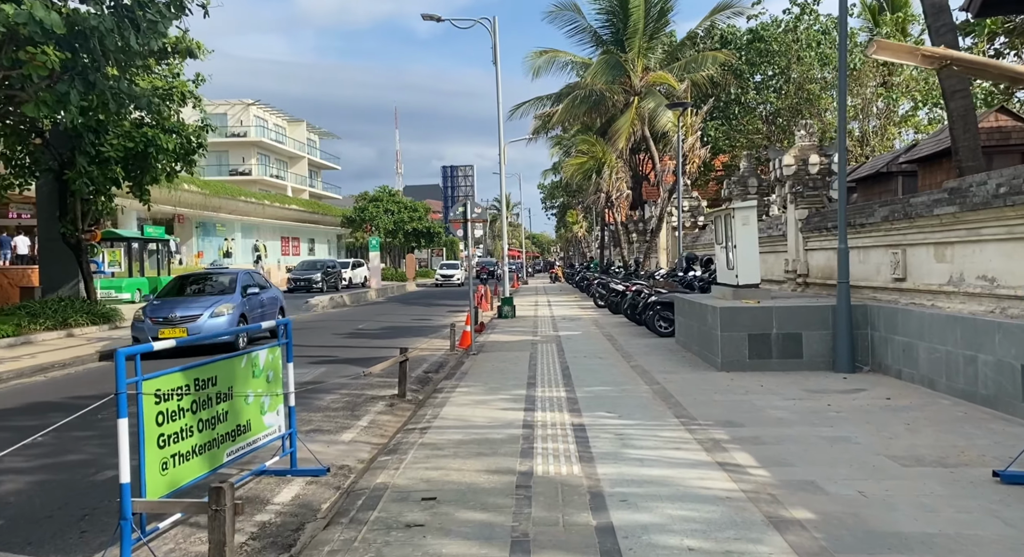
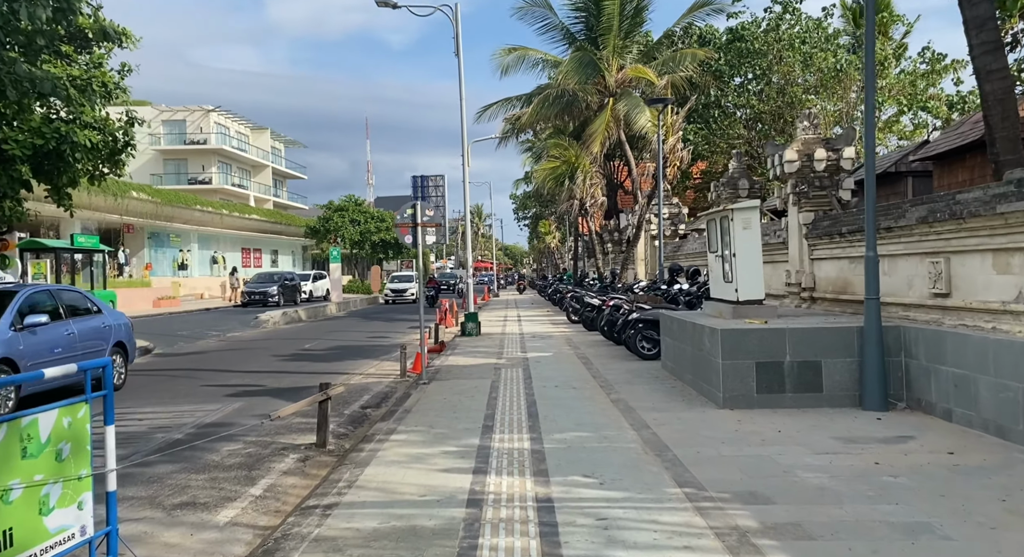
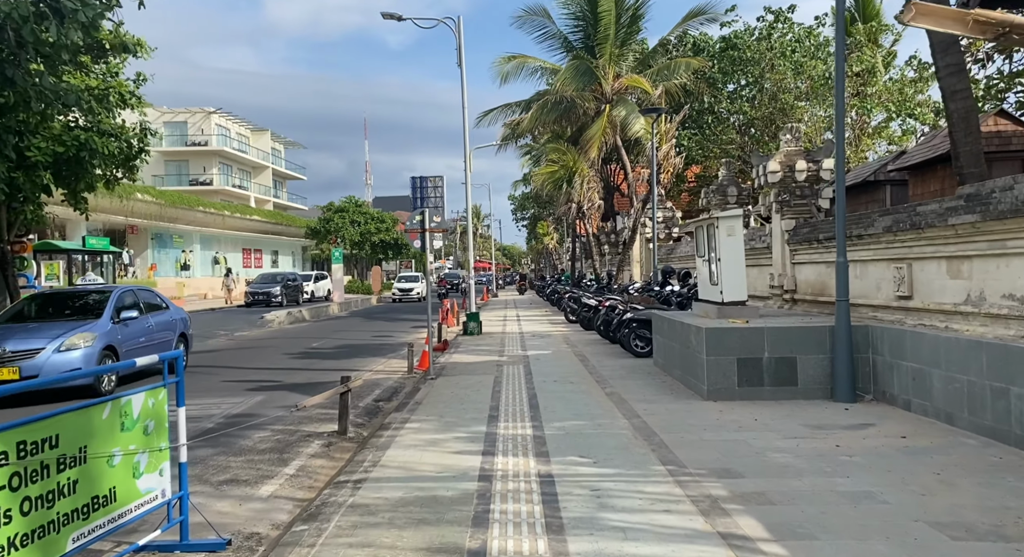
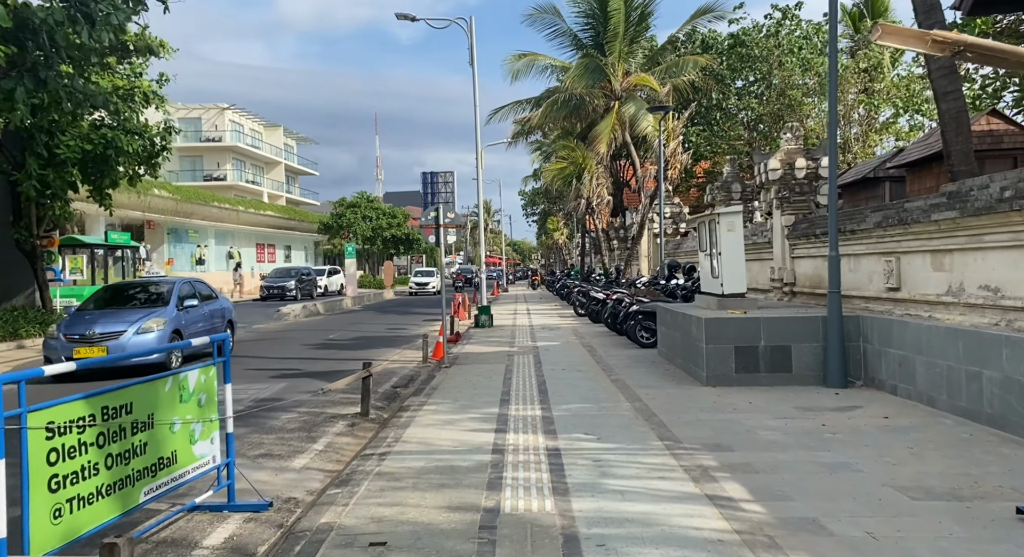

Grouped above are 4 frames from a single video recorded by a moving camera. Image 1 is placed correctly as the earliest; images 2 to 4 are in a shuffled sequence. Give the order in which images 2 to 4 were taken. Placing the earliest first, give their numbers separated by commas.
4, 3, 2
